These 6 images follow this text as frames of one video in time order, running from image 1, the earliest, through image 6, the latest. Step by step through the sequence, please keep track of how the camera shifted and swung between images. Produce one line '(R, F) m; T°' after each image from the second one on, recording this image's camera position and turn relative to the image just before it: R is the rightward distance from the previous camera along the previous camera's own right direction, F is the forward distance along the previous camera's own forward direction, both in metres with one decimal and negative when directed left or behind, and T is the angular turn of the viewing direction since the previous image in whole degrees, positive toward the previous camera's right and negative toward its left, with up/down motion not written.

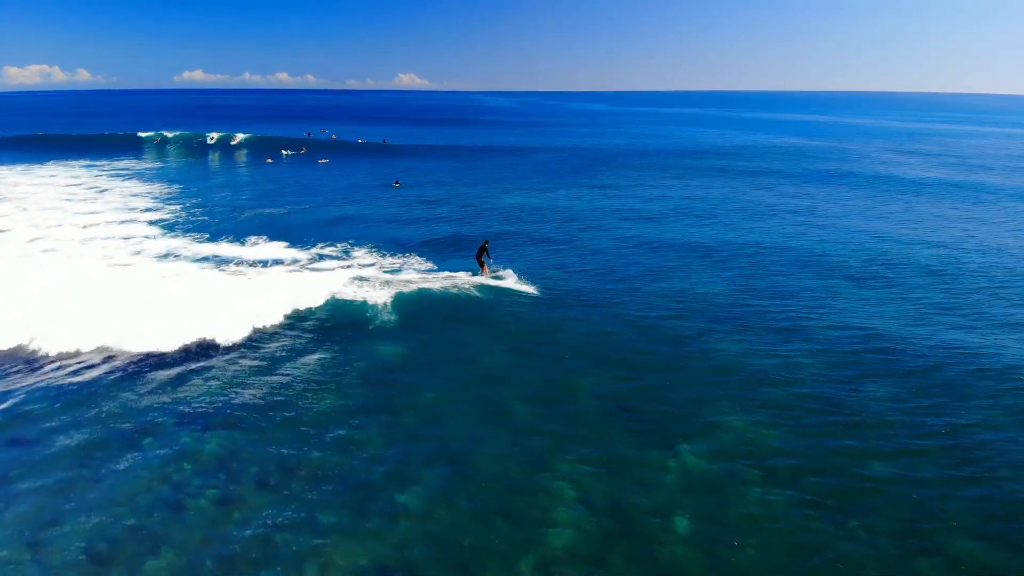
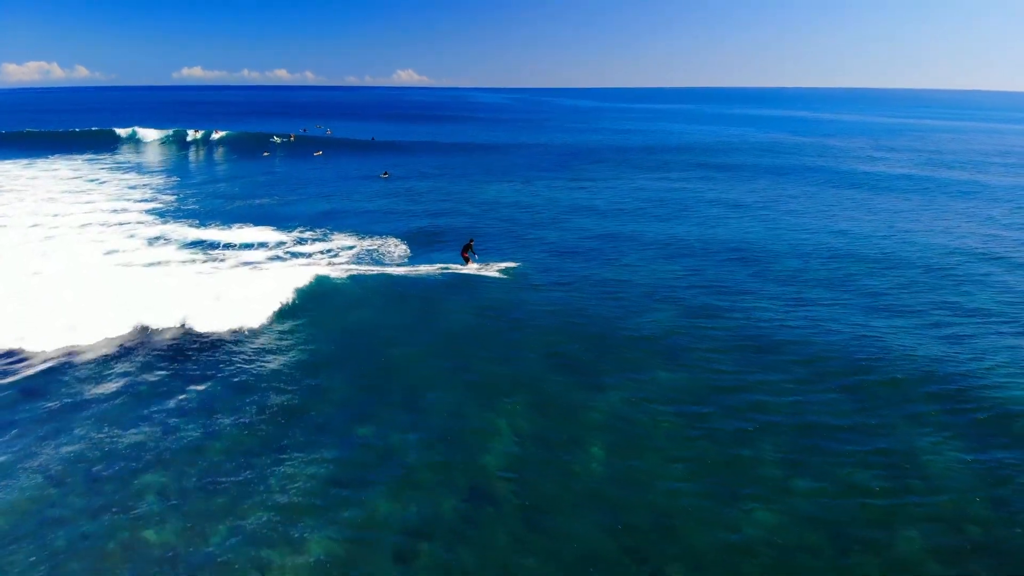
(+2.1, -2.6) m; 0°
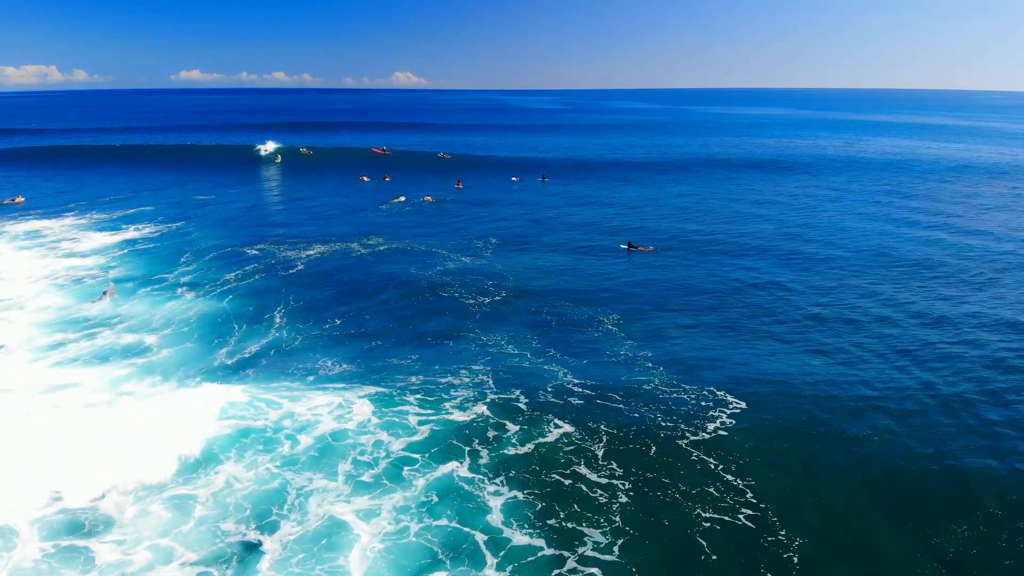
(-0.1, -1.9) m; 0°
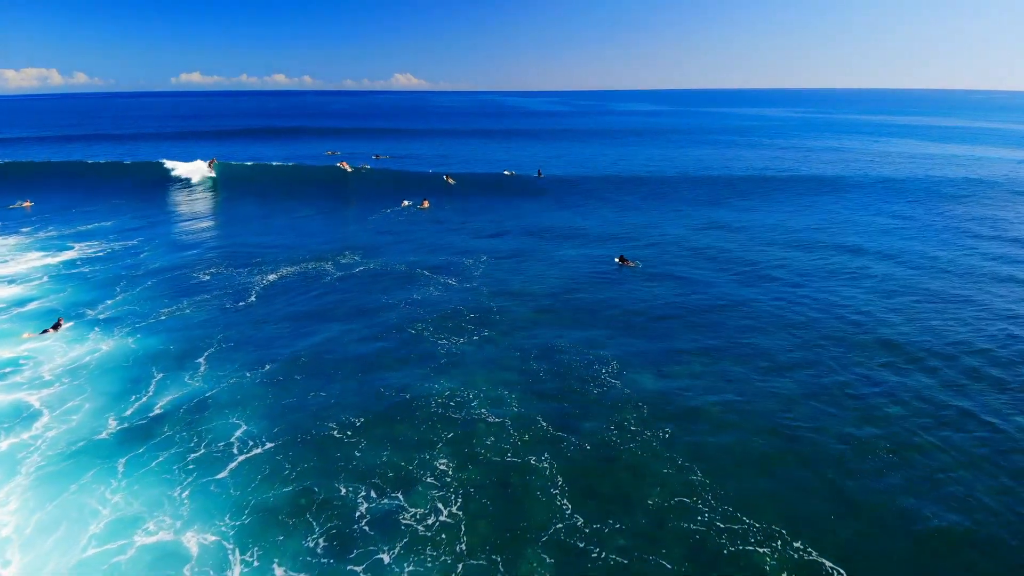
(+0.8, +4.0) m; 0°
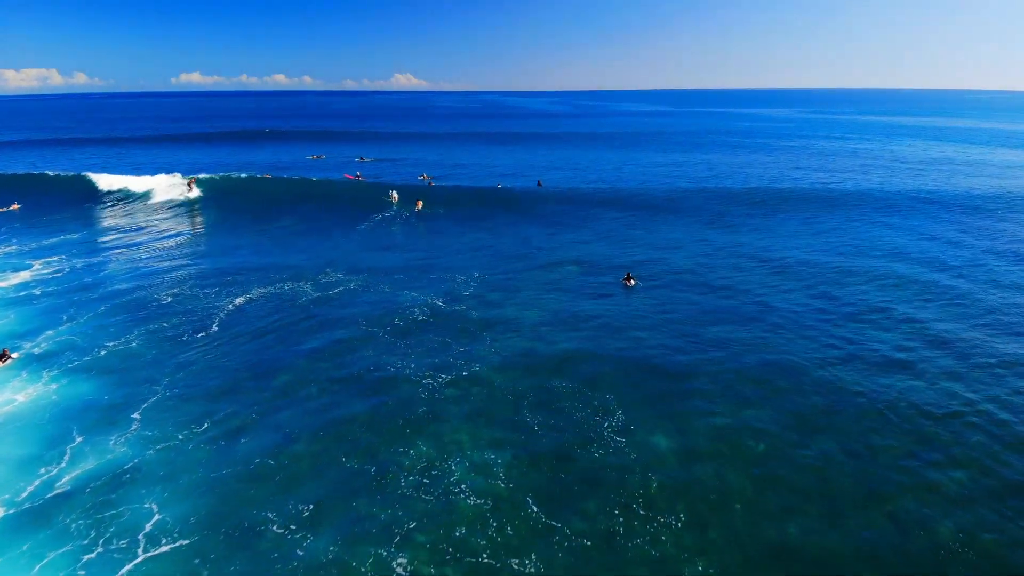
(+0.4, +3.0) m; 0°
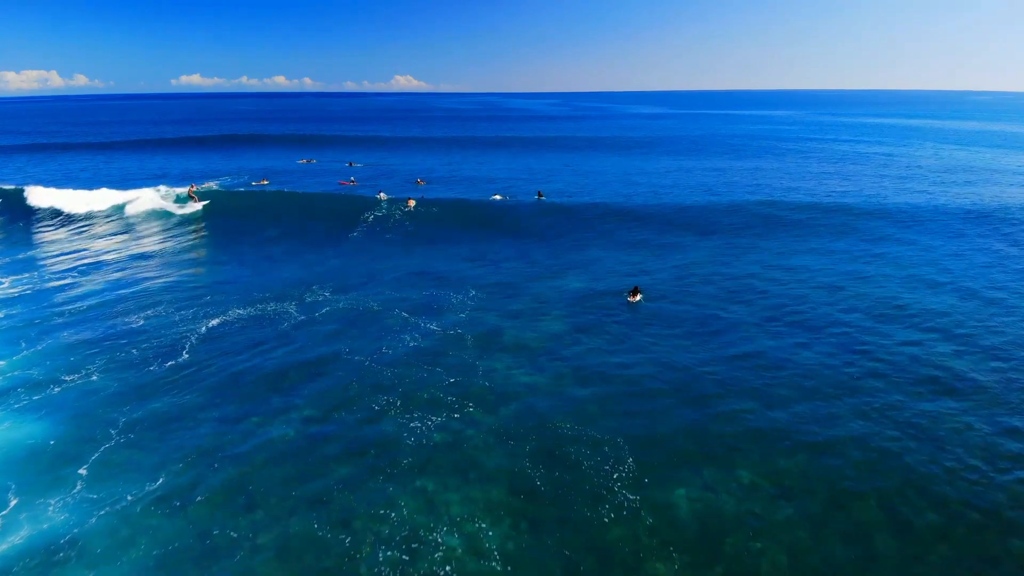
(+0.1, +2.2) m; 0°
